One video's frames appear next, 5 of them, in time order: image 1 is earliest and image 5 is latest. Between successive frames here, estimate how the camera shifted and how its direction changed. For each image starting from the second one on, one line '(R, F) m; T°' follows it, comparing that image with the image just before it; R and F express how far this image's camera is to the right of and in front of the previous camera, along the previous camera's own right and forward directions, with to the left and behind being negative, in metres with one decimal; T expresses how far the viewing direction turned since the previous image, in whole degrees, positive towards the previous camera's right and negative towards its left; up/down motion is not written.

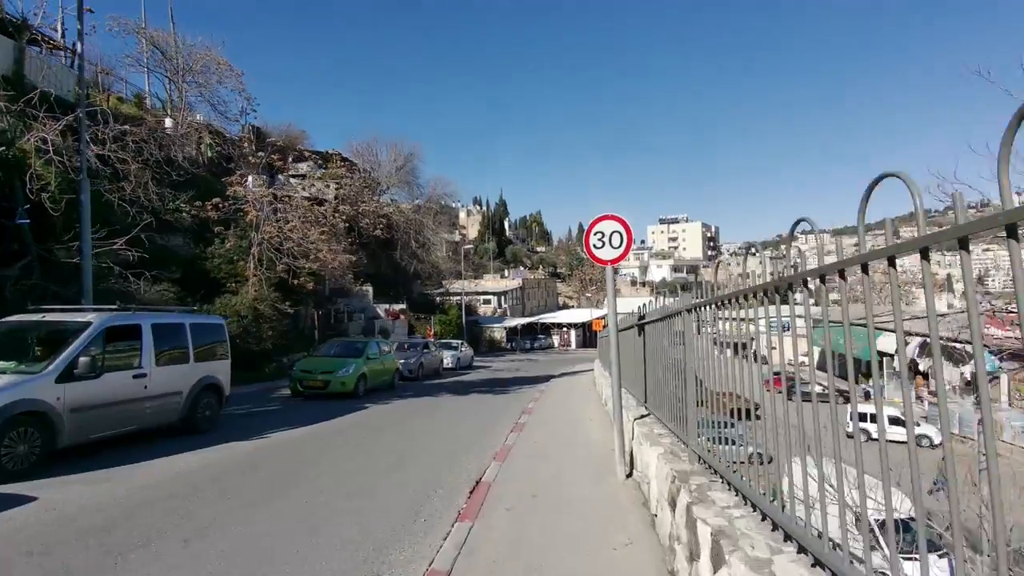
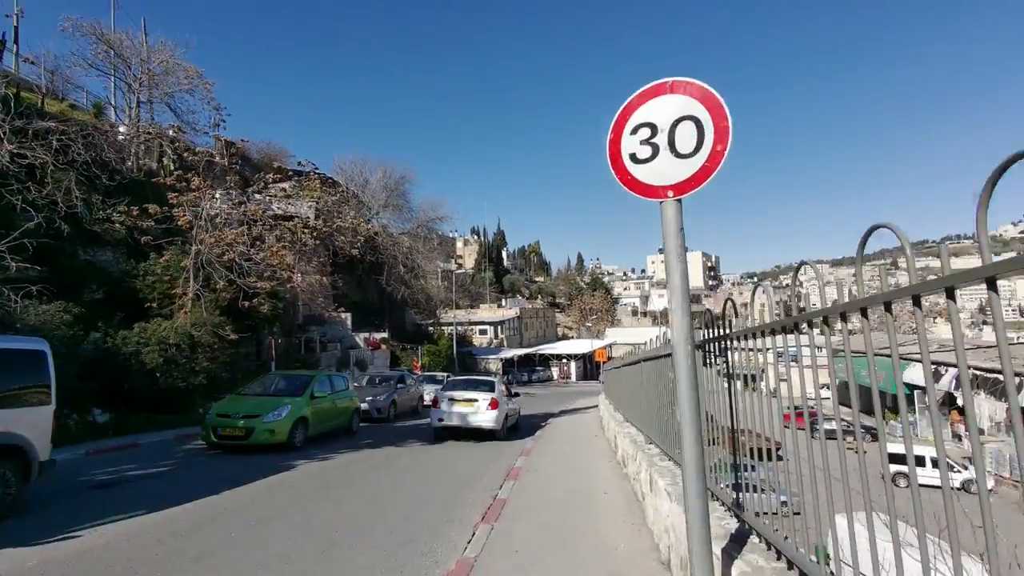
(+0.1, +0.7) m; 0°
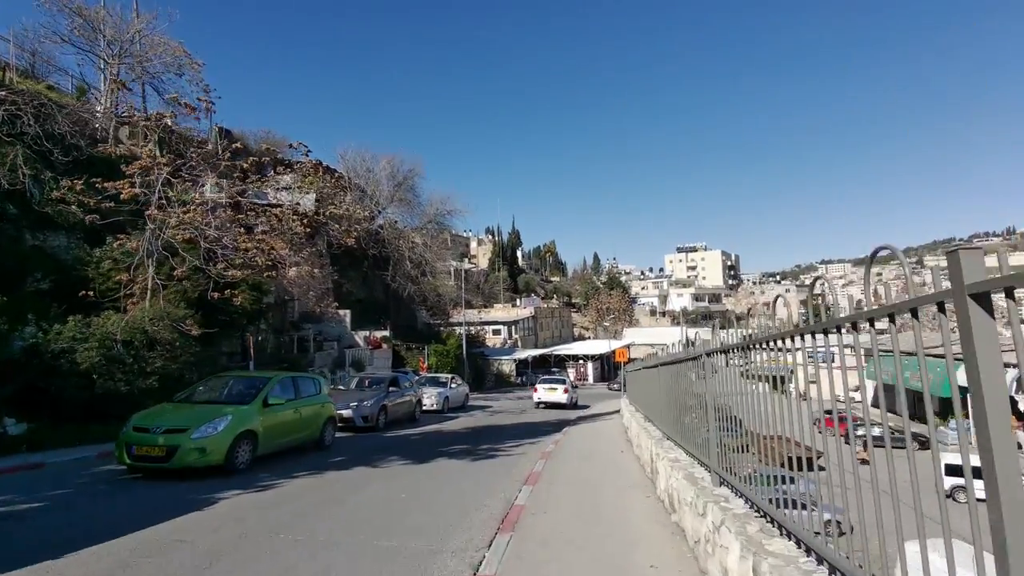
(0.0, +0.5) m; -2°
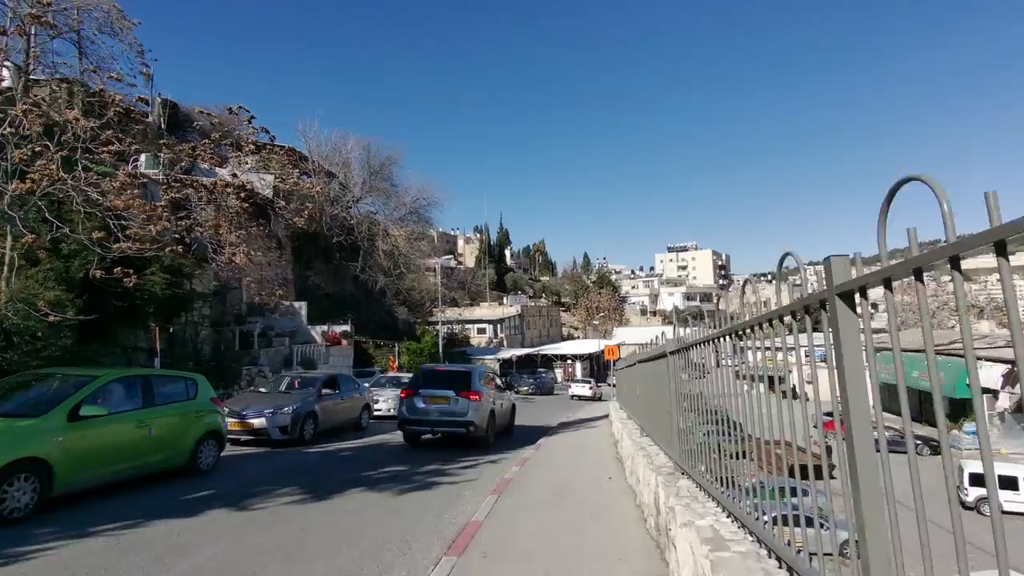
(+0.1, +0.7) m; +1°
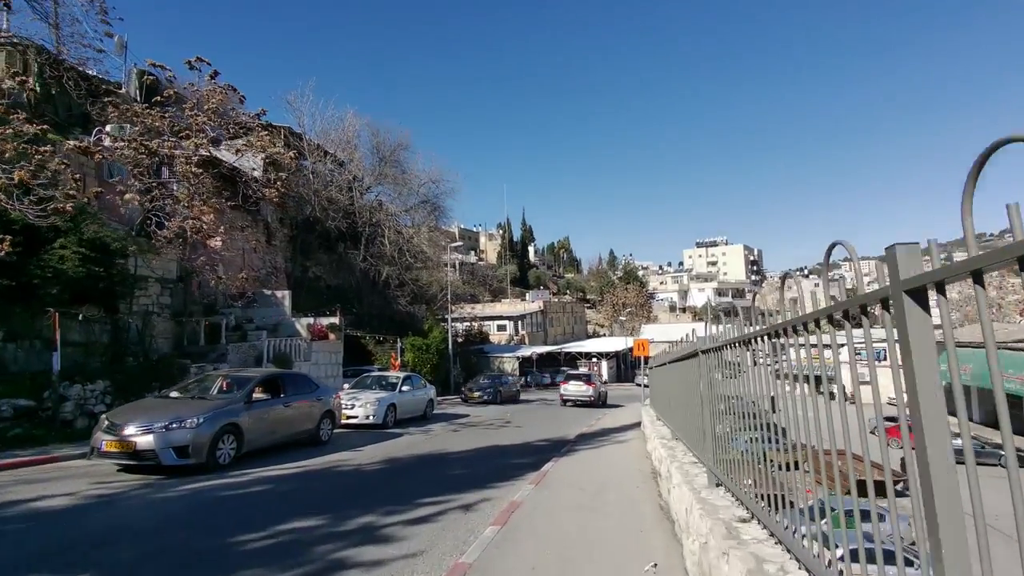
(+0.1, +0.8) m; -3°
